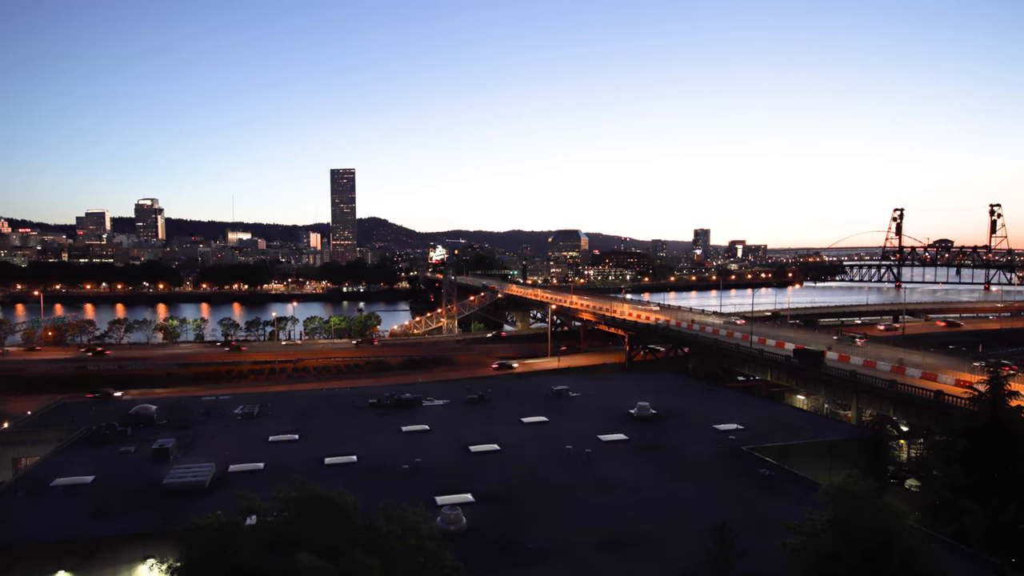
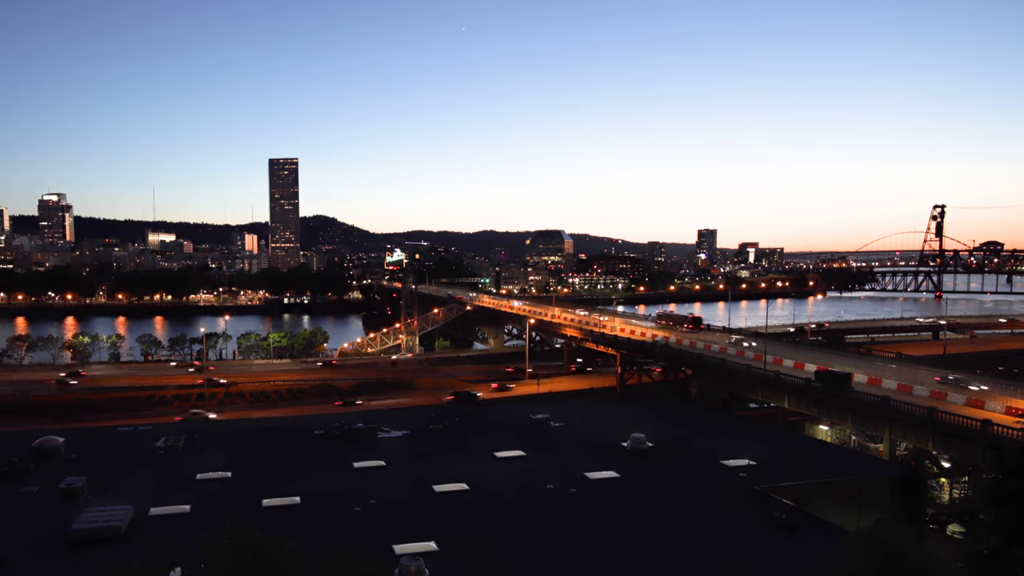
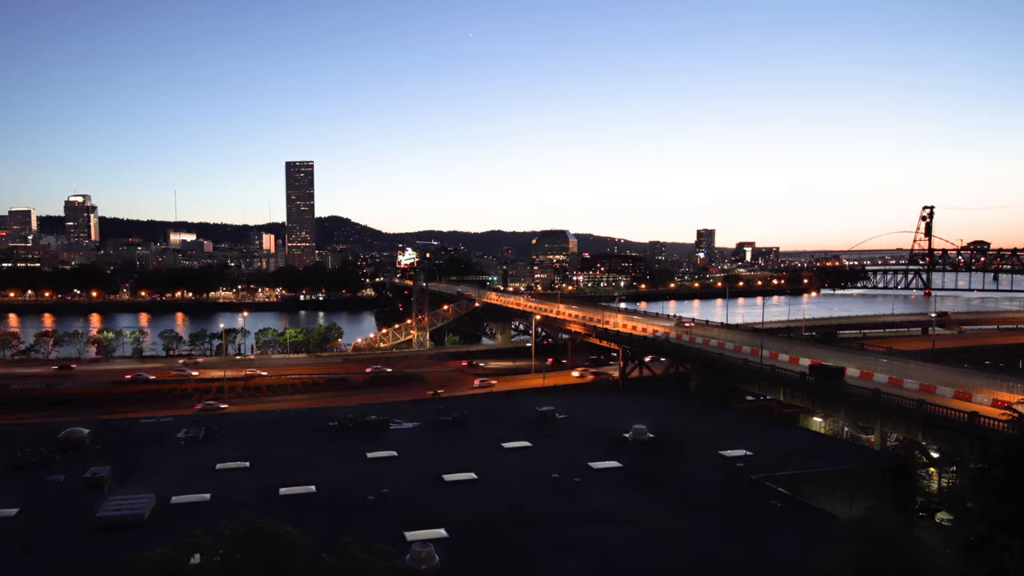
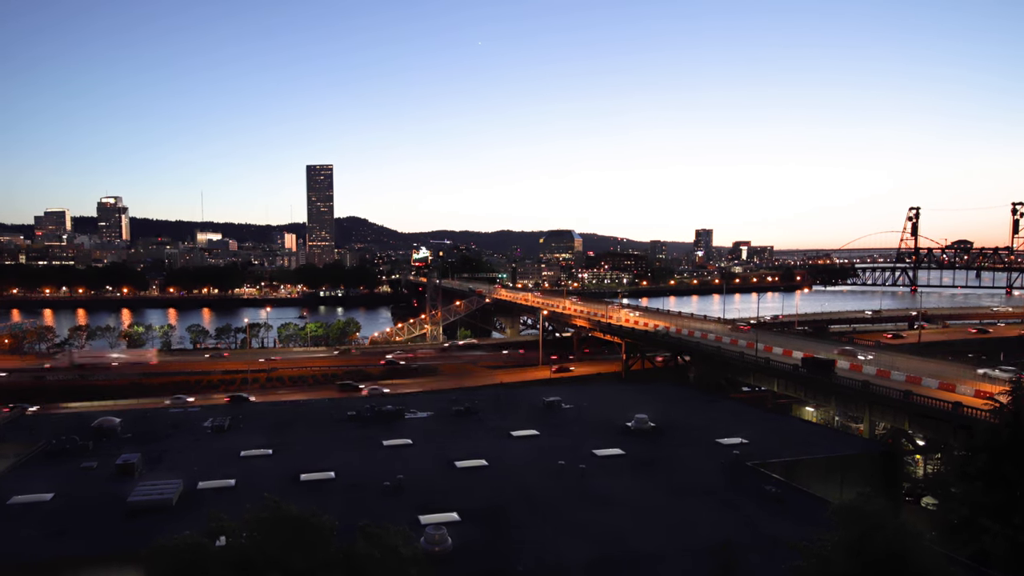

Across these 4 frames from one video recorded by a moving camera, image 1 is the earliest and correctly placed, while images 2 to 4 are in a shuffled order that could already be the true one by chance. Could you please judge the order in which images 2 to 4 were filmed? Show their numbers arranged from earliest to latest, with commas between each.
4, 3, 2
